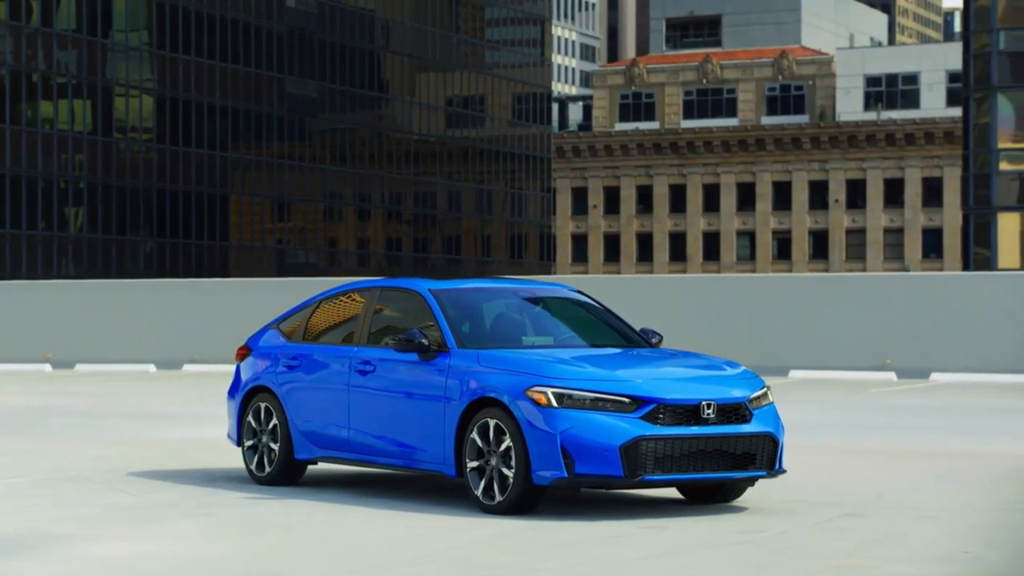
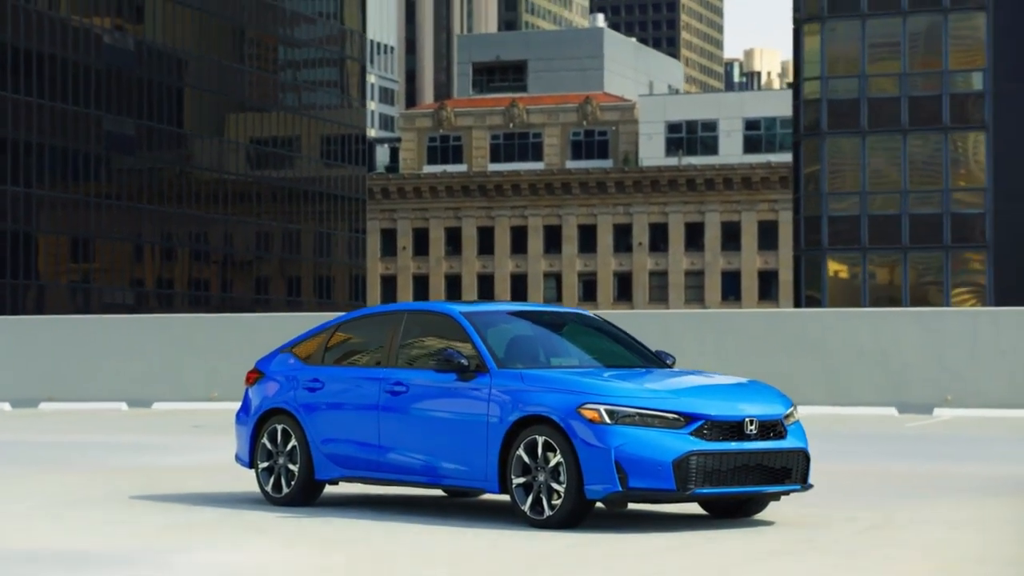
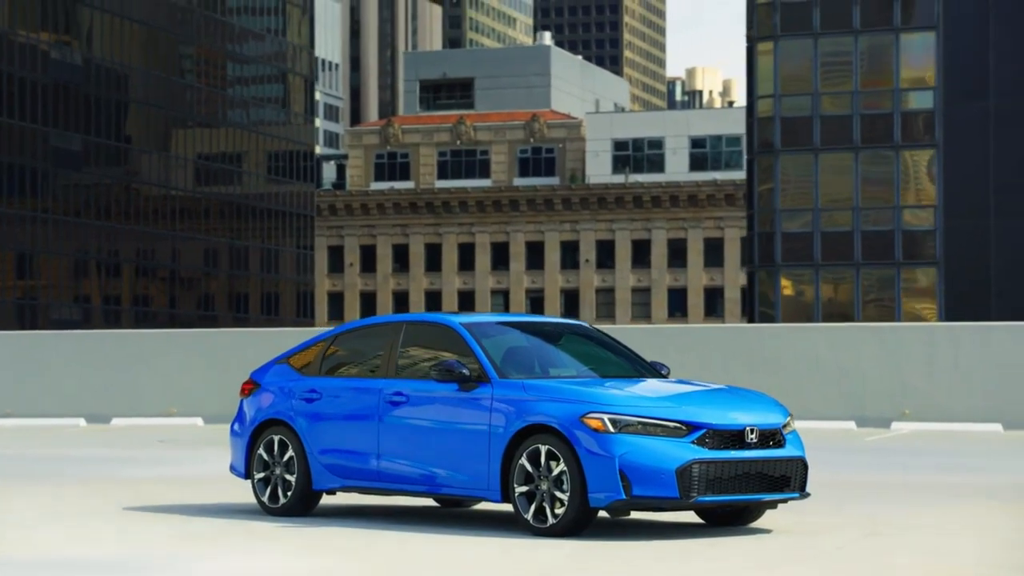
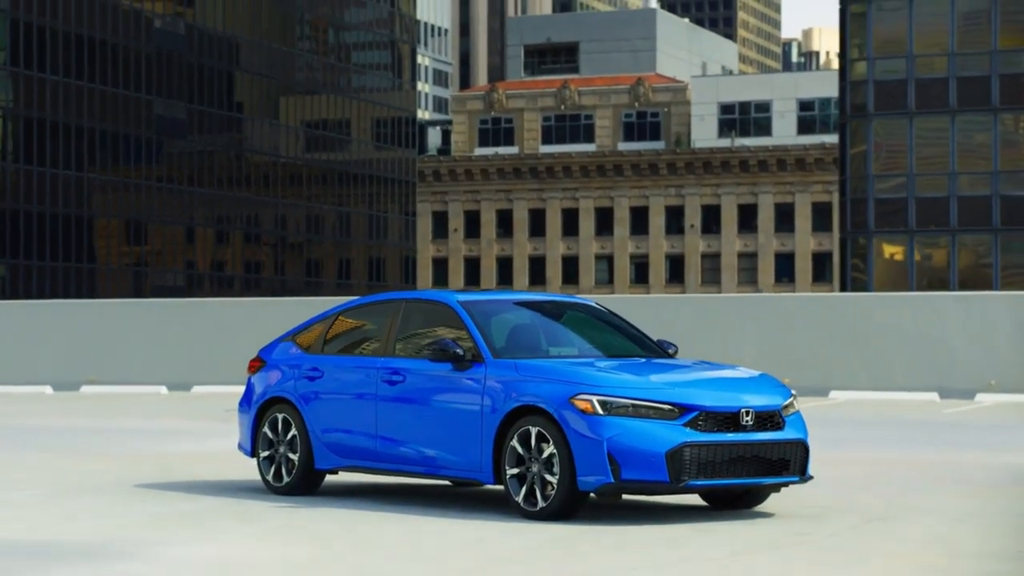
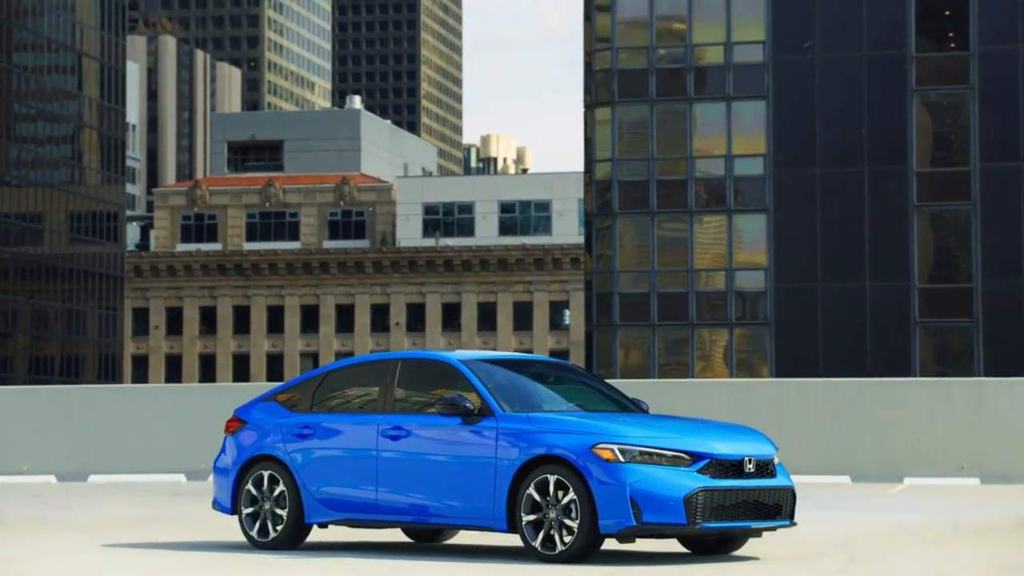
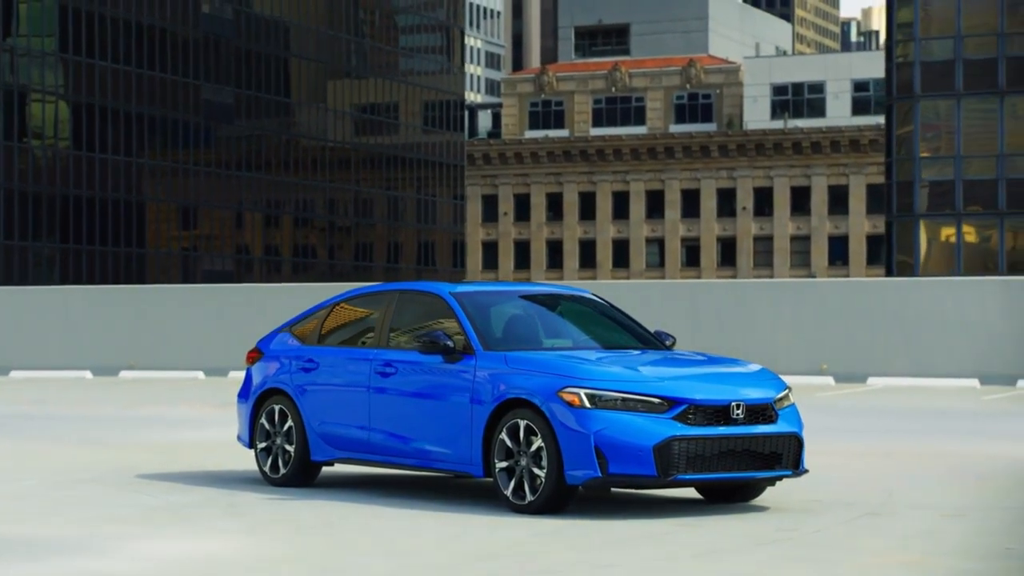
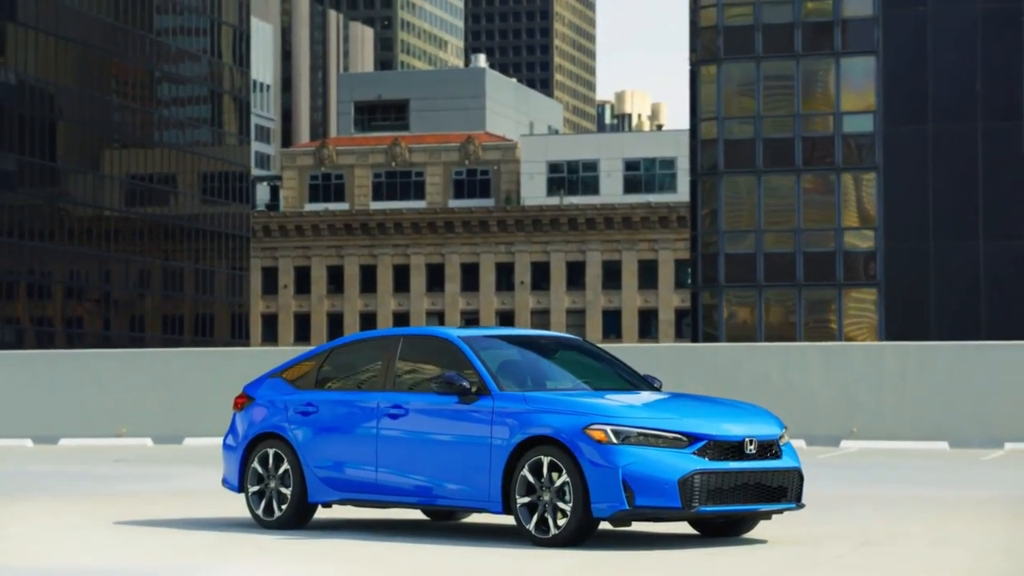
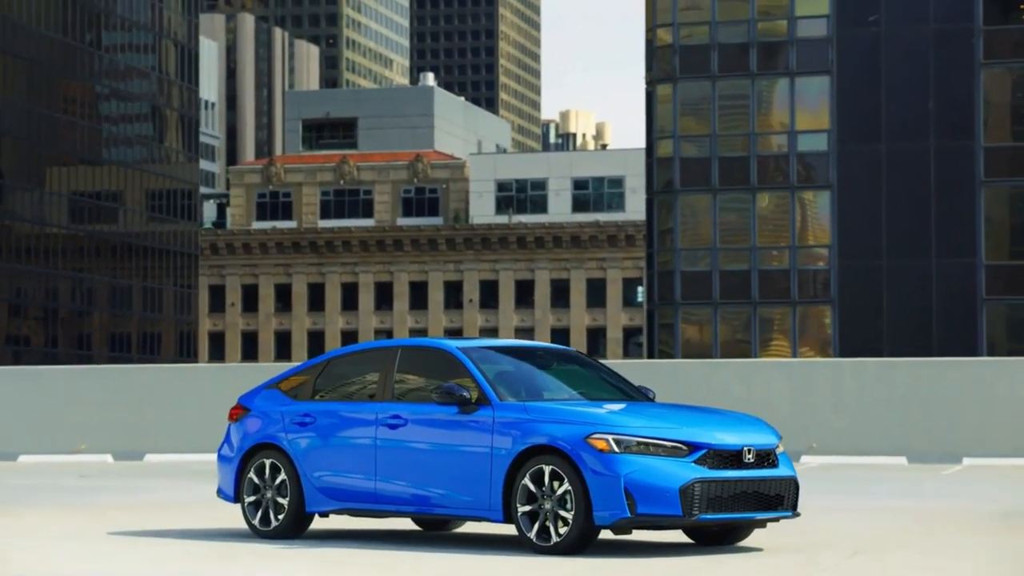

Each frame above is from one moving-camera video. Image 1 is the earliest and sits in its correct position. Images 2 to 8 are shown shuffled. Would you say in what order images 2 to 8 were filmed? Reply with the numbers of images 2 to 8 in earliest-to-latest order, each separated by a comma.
6, 4, 2, 3, 7, 8, 5
